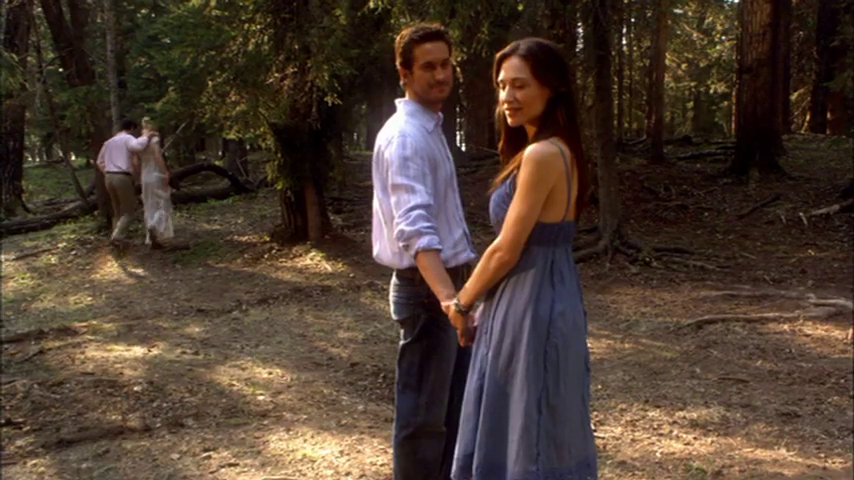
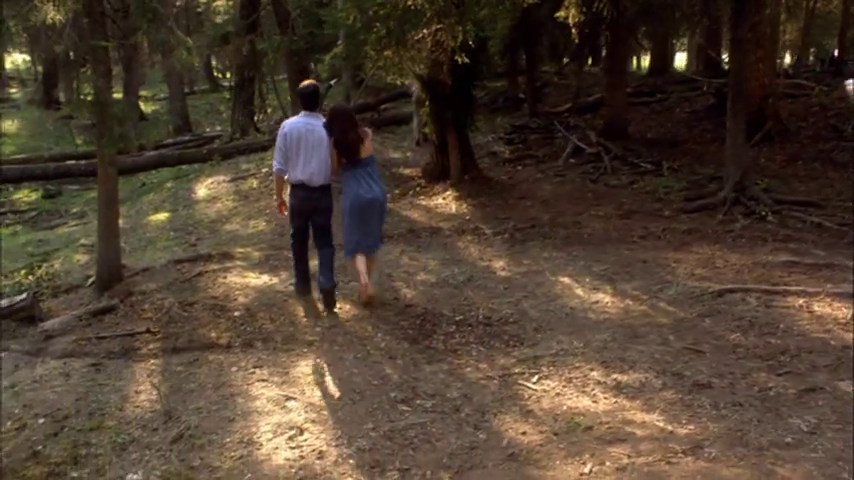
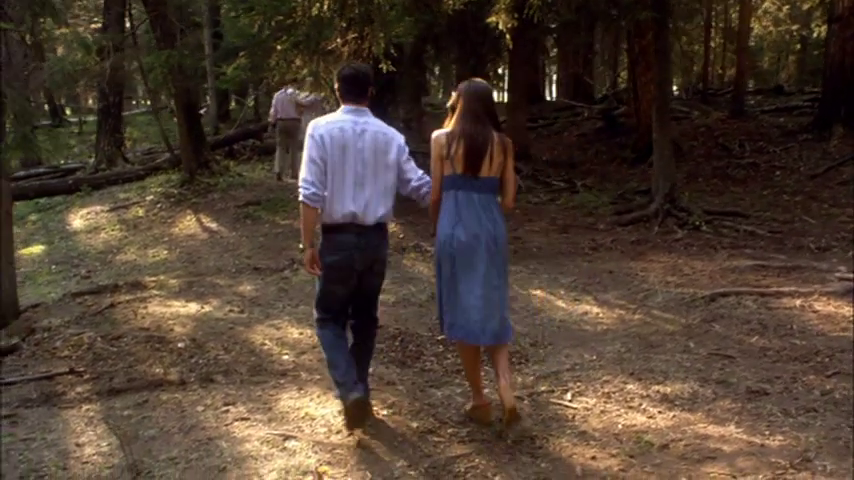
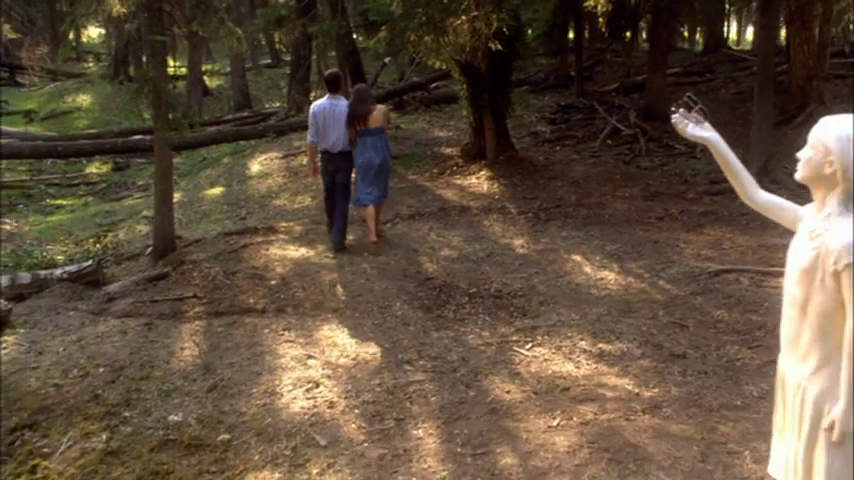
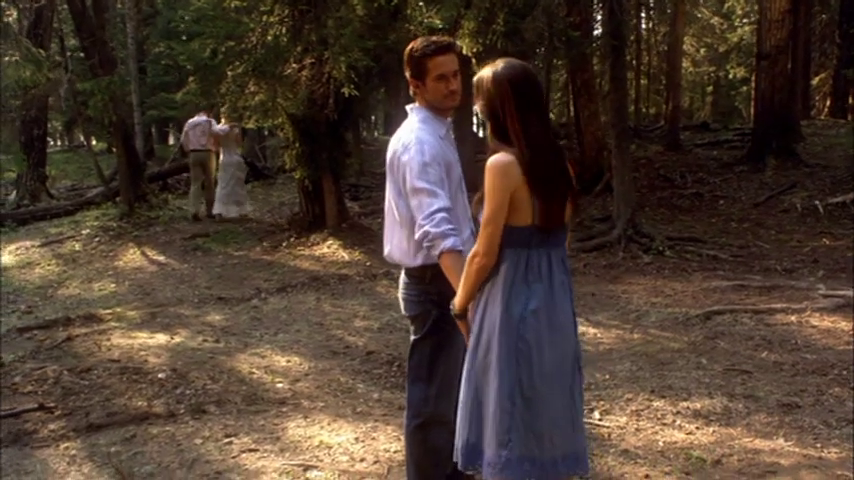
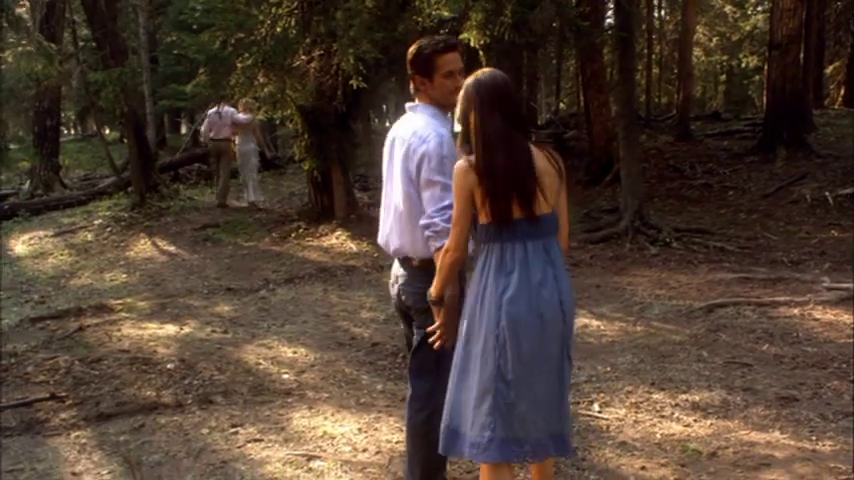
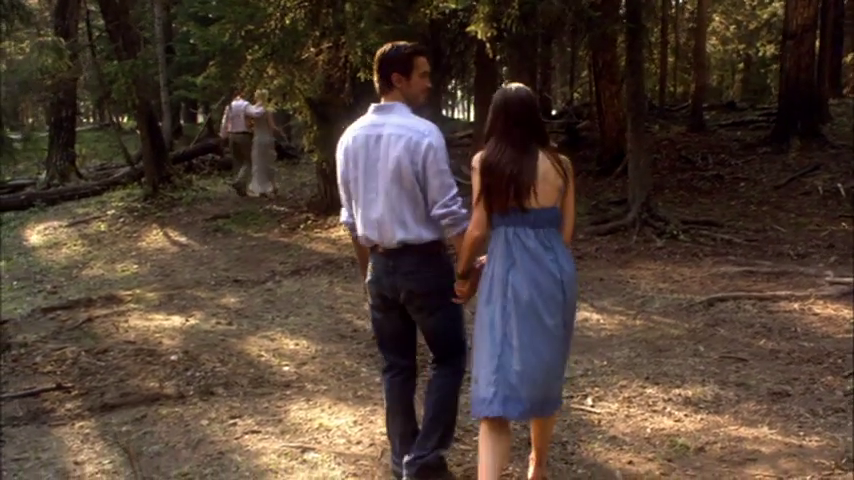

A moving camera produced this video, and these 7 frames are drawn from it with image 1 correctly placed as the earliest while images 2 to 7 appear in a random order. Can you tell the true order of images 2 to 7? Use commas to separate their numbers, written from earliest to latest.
5, 6, 7, 3, 2, 4
